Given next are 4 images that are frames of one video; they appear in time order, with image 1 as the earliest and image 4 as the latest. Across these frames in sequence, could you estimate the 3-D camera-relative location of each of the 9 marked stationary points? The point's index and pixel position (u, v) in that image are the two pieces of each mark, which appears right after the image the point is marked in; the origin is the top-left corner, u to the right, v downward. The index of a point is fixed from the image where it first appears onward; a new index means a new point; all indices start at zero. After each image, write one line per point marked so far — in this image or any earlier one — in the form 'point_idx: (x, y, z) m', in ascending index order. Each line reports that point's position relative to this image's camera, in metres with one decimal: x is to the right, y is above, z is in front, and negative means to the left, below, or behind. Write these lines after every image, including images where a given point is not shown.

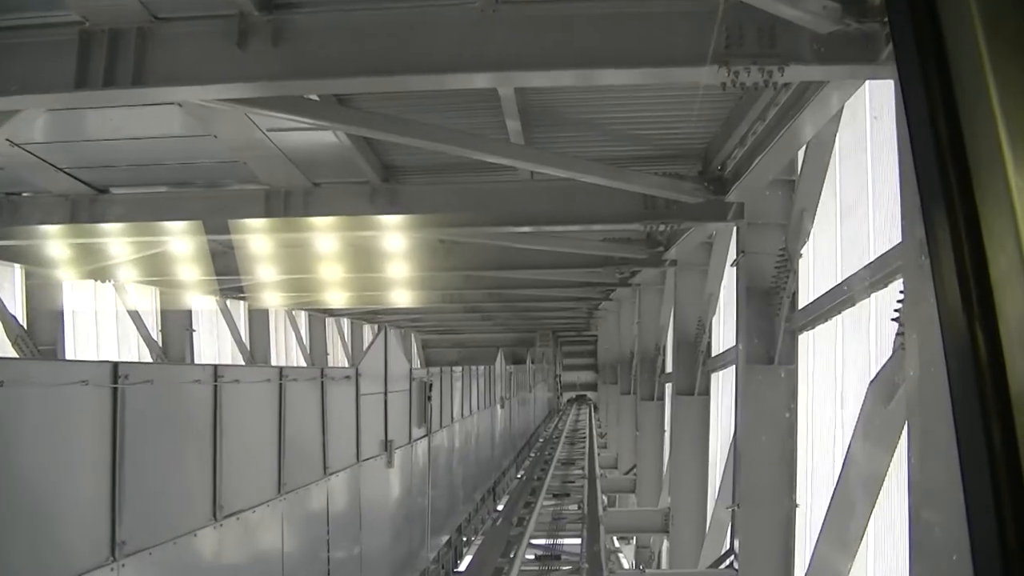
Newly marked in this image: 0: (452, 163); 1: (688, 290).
0: (-0.7, +1.5, +10.3) m
1: (+2.8, -0.1, +13.7) m
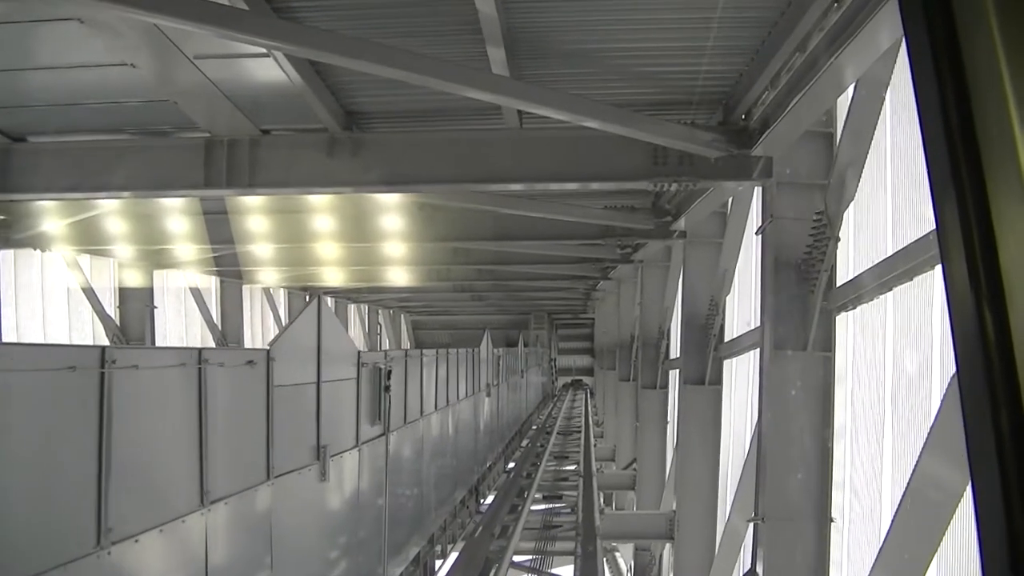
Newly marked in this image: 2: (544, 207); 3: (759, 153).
0: (-0.8, +1.8, +8.7) m
1: (+2.6, +0.3, +12.1) m
2: (+0.4, +1.0, +11.3) m
3: (+2.4, +1.3, +8.4) m
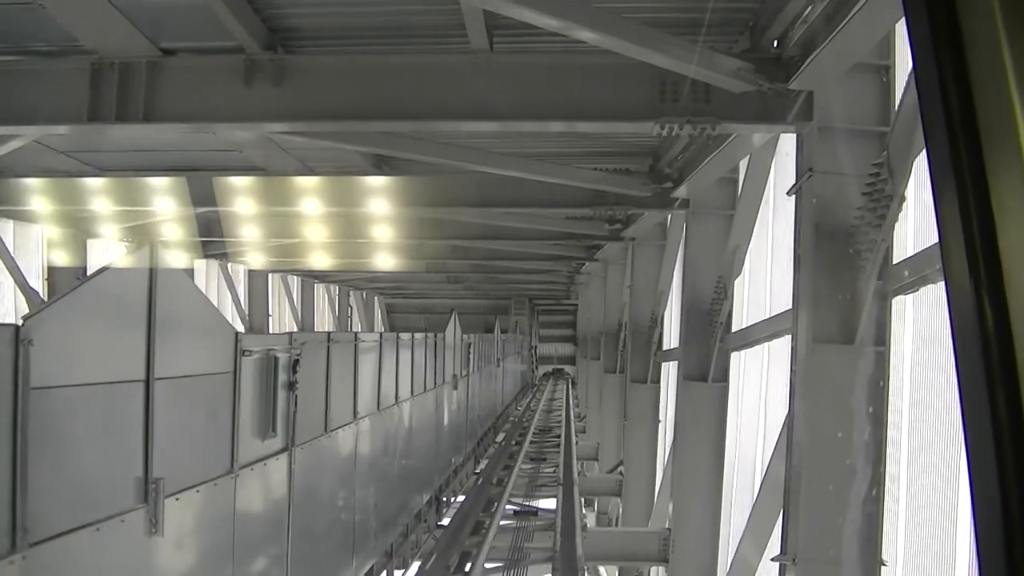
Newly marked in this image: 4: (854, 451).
0: (-1.1, +2.0, +6.8) m
1: (+2.3, +0.5, +10.3) m
2: (+0.1, +1.3, +9.5) m
3: (+2.1, +1.5, +6.6) m
4: (+2.4, -1.2, +6.3) m
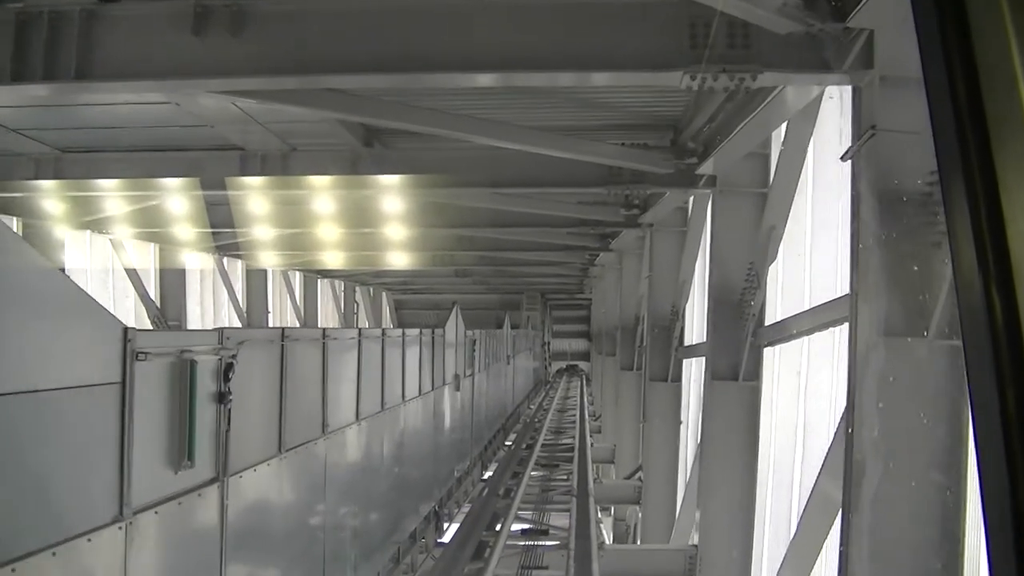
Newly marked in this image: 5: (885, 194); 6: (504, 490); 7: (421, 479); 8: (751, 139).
0: (-1.1, +2.1, +5.7) m
1: (+2.3, +0.6, +9.1) m
2: (+0.2, +1.4, +8.4) m
3: (+2.1, +1.6, +5.4) m
4: (+2.5, -1.1, +5.2) m
5: (+2.2, +0.6, +5.2) m
6: (-0.1, -2.7, +12.1) m
7: (-1.3, -3.1, +15.0) m
8: (+2.2, +1.4, +8.1) m
